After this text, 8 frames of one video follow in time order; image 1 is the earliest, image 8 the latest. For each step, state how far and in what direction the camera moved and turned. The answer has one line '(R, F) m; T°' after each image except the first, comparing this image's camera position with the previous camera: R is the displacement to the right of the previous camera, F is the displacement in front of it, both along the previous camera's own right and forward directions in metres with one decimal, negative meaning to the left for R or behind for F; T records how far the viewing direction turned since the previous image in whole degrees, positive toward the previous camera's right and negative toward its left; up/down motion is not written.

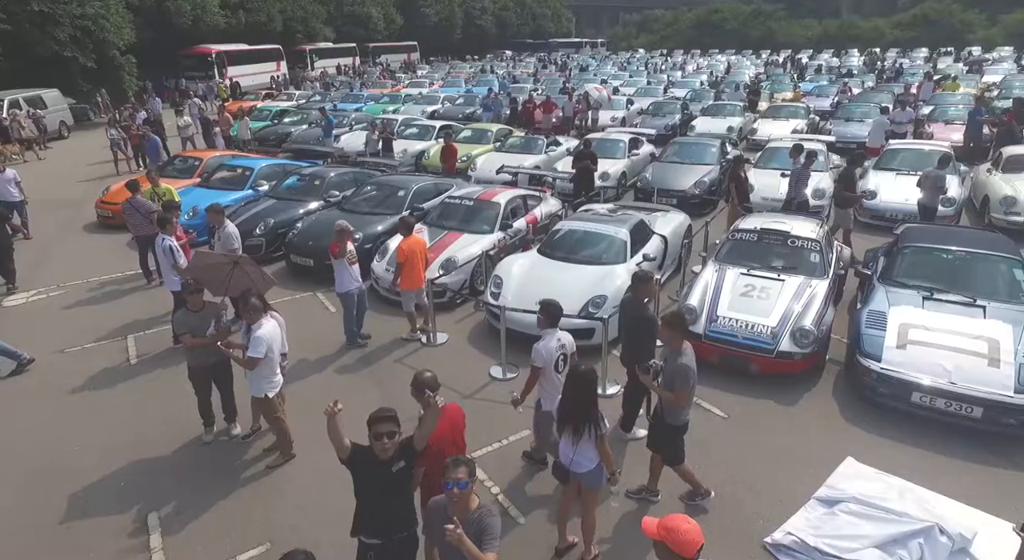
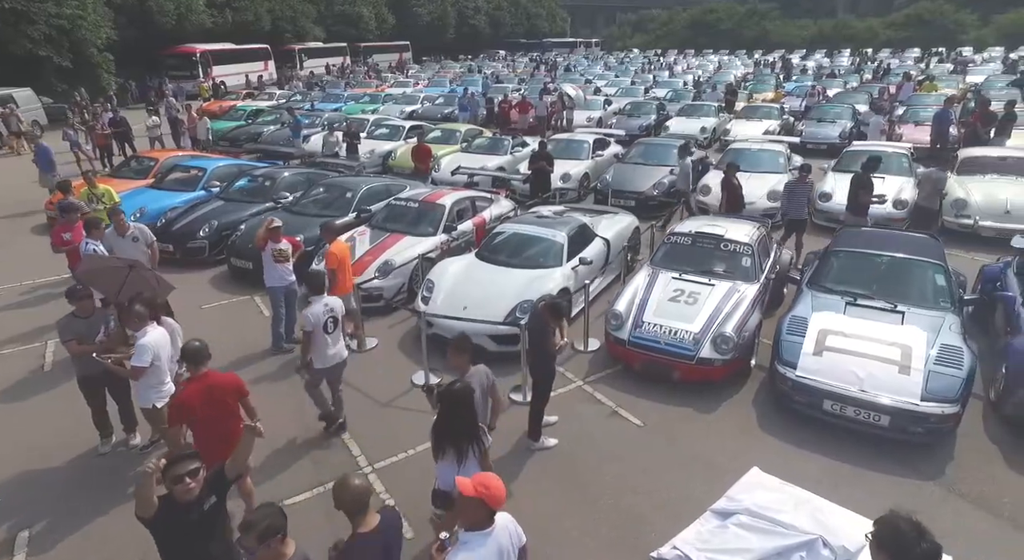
(+0.9, +0.1) m; 0°
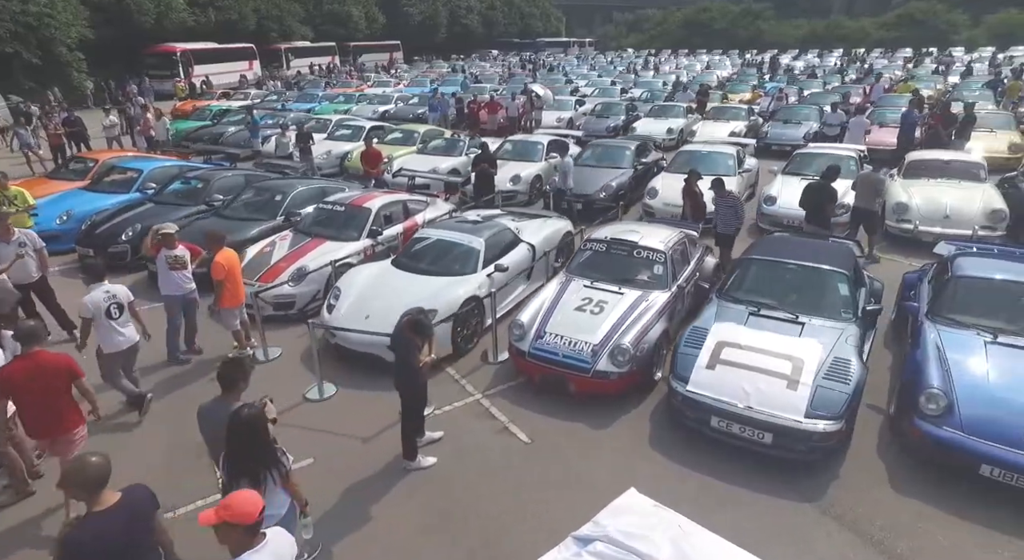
(+1.1, +0.2) m; 0°
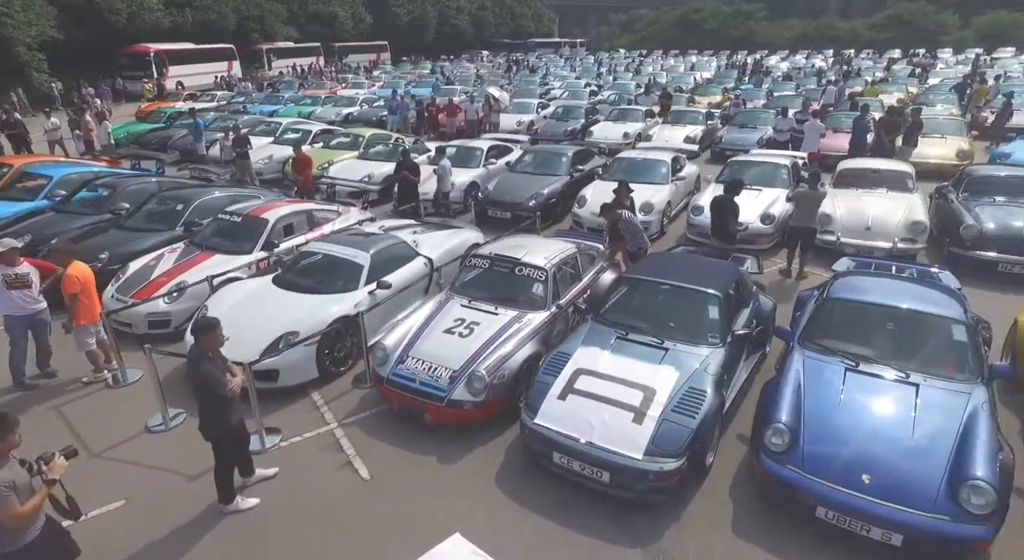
(+1.4, +0.4) m; 0°
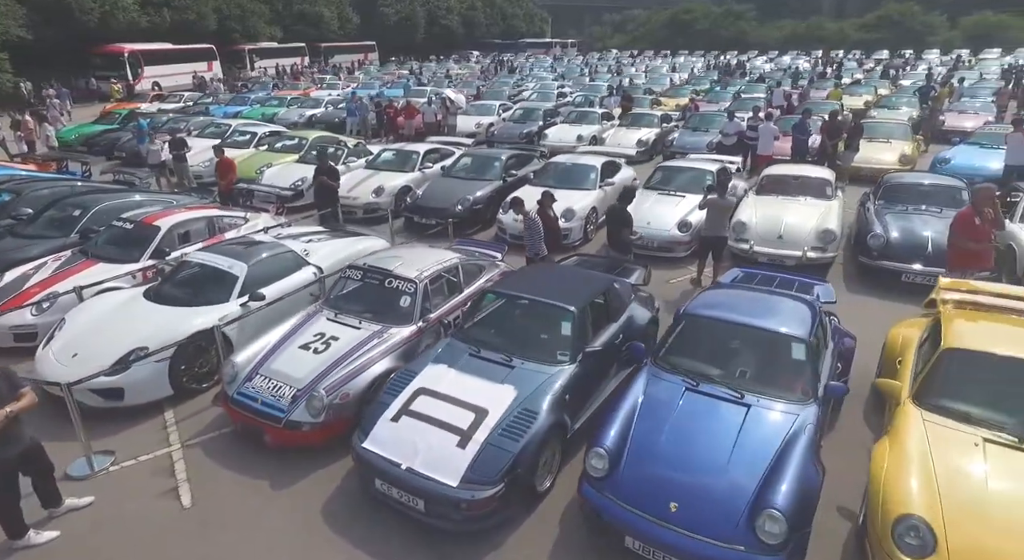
(+1.4, +0.2) m; 0°
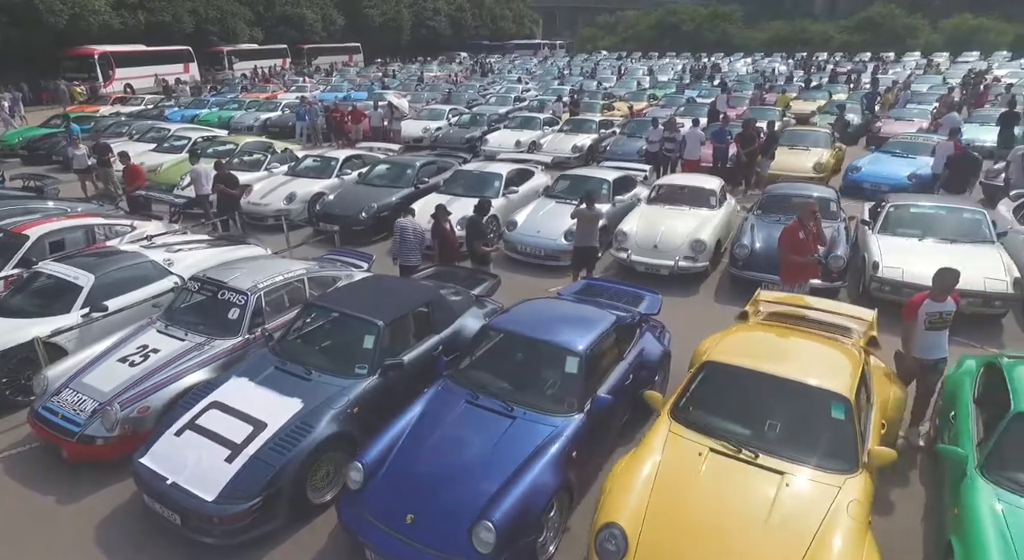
(+1.8, -0.1) m; +1°
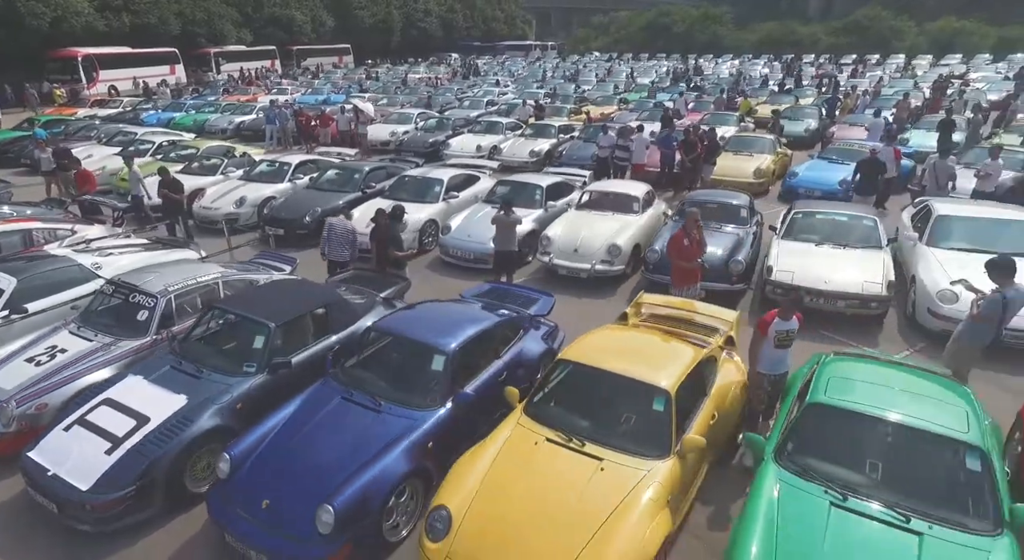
(+1.2, -0.4) m; 0°
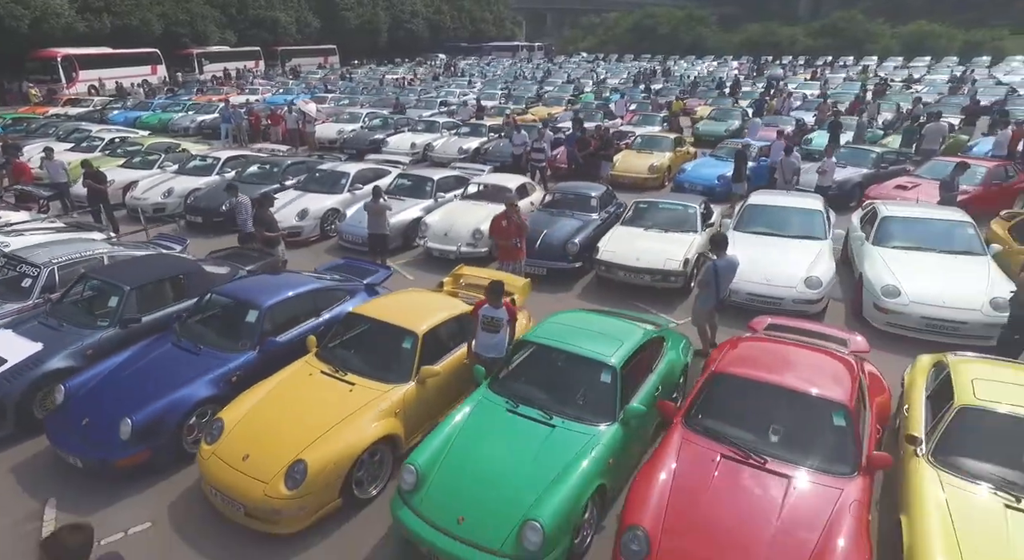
(+2.2, -1.2) m; 0°
